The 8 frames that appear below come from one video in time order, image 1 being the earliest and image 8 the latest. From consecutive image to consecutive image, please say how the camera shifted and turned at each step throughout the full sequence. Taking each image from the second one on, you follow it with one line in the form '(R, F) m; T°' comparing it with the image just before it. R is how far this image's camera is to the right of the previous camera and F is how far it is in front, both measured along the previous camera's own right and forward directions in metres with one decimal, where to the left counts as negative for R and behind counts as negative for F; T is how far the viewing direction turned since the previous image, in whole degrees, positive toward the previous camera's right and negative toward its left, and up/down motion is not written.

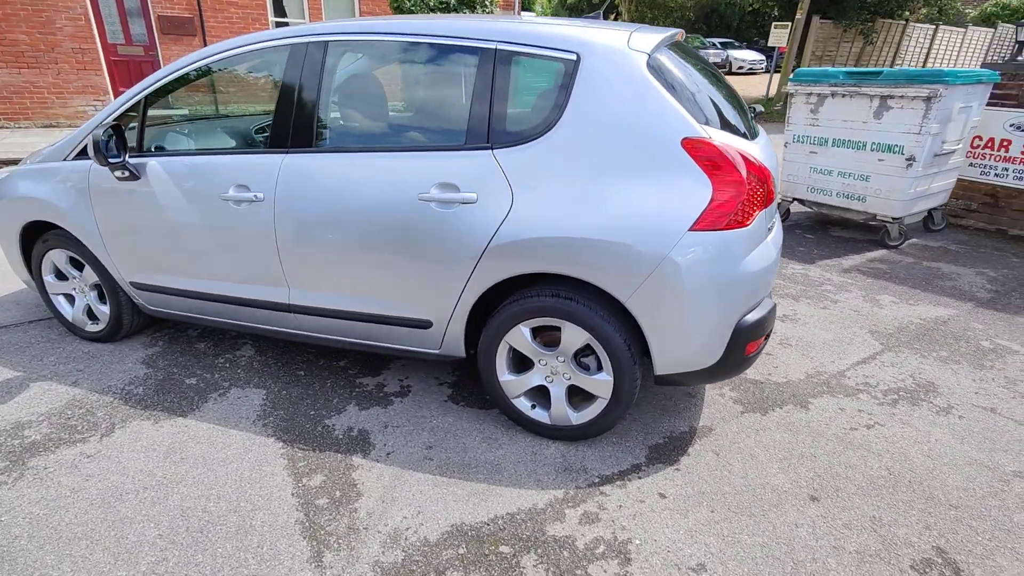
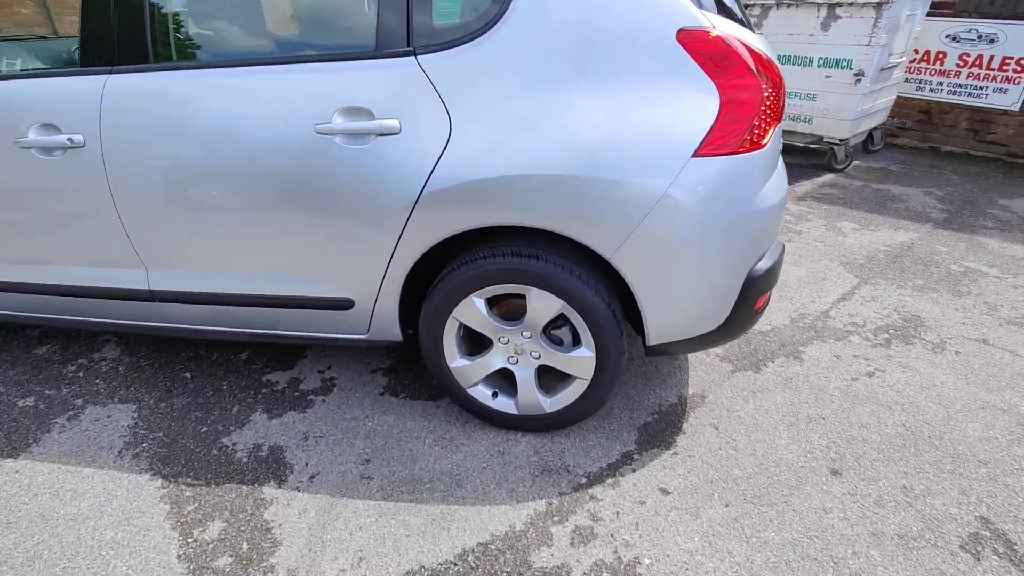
(-0.1, +0.6) m; +8°
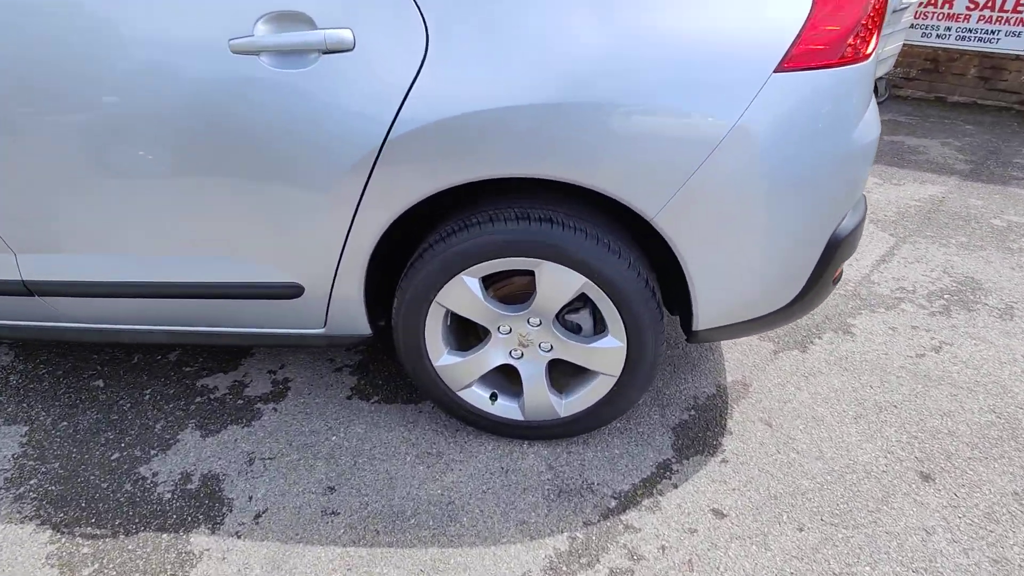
(-0.1, +0.5) m; +3°
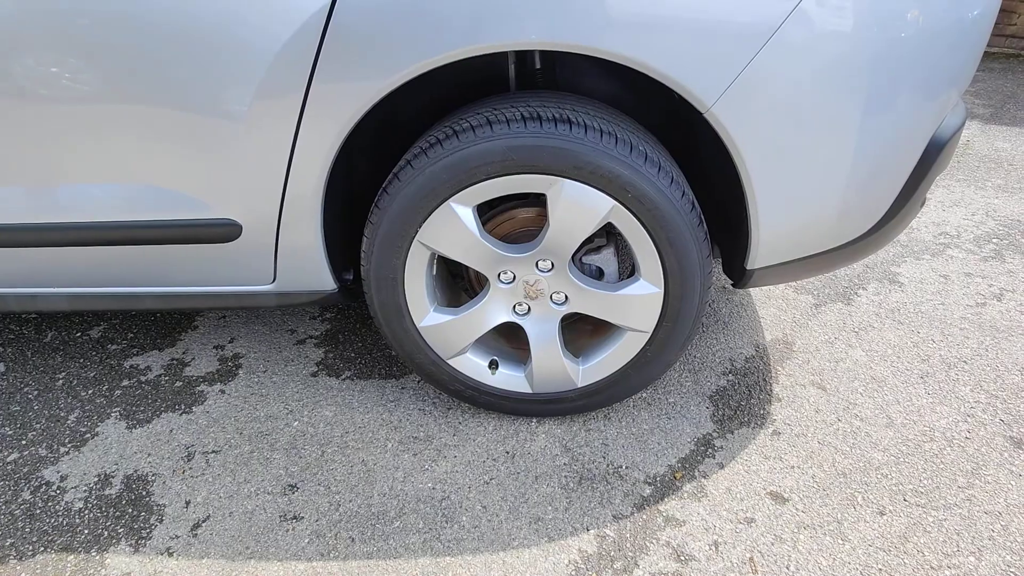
(-0.1, +0.3) m; +2°
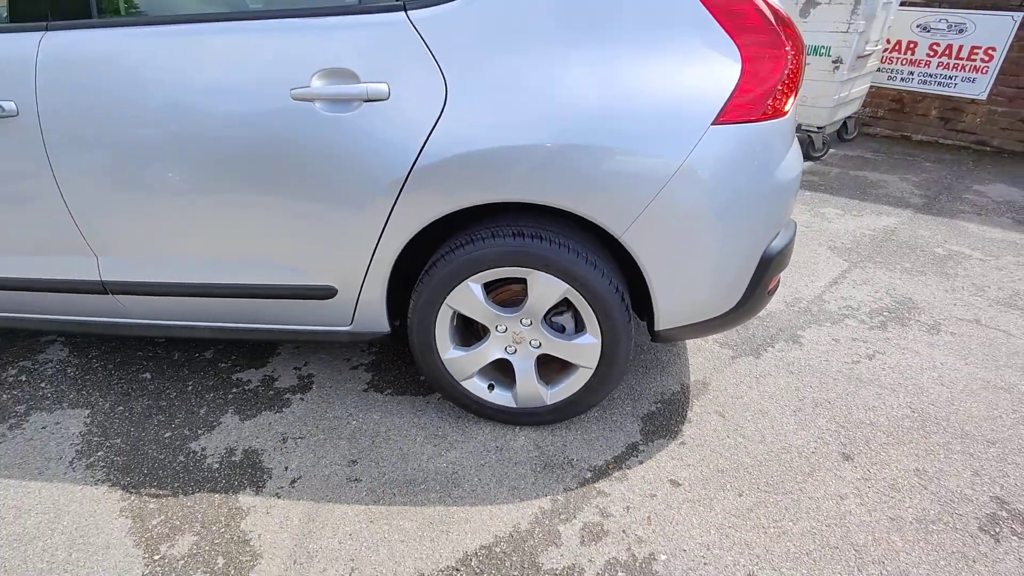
(+0.1, -0.7) m; -2°
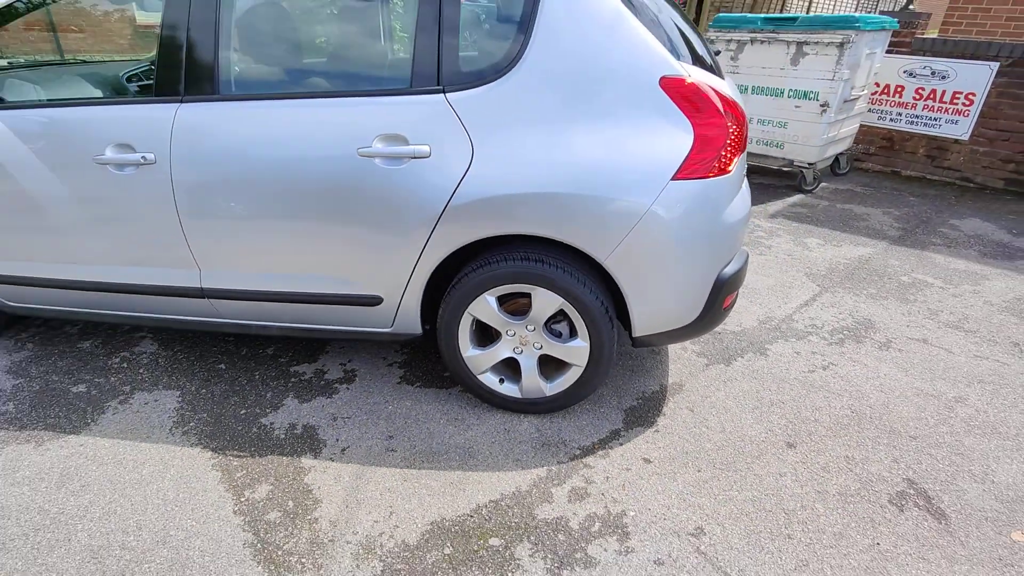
(0.0, -0.5) m; -2°
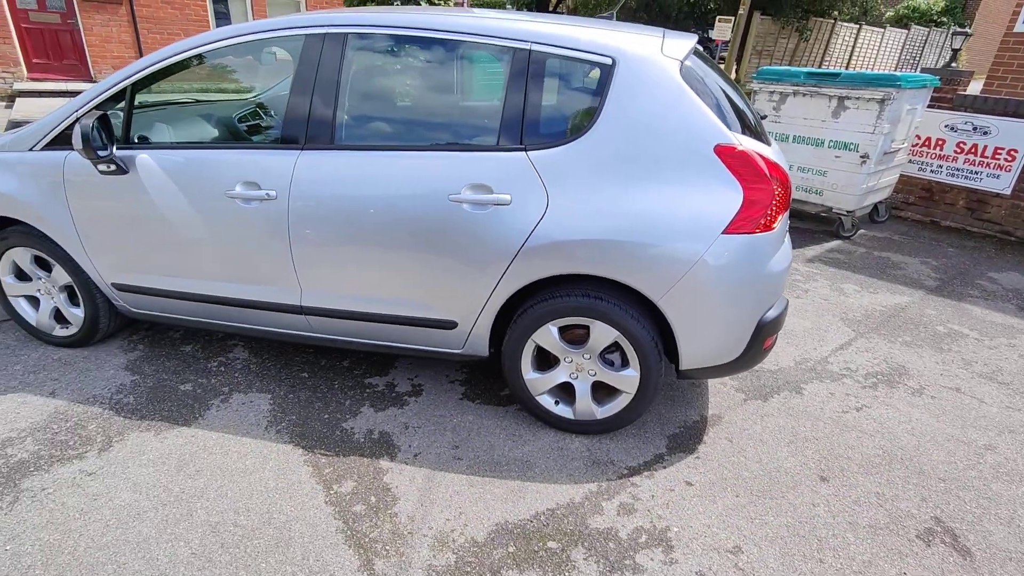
(-0.2, -0.3) m; -3°
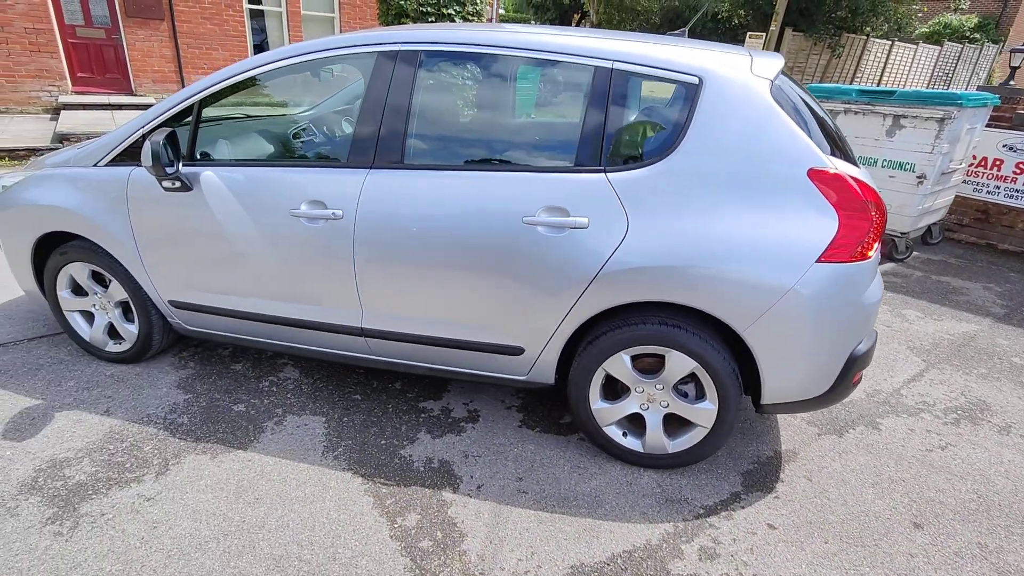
(-0.3, +0.1) m; -2°
